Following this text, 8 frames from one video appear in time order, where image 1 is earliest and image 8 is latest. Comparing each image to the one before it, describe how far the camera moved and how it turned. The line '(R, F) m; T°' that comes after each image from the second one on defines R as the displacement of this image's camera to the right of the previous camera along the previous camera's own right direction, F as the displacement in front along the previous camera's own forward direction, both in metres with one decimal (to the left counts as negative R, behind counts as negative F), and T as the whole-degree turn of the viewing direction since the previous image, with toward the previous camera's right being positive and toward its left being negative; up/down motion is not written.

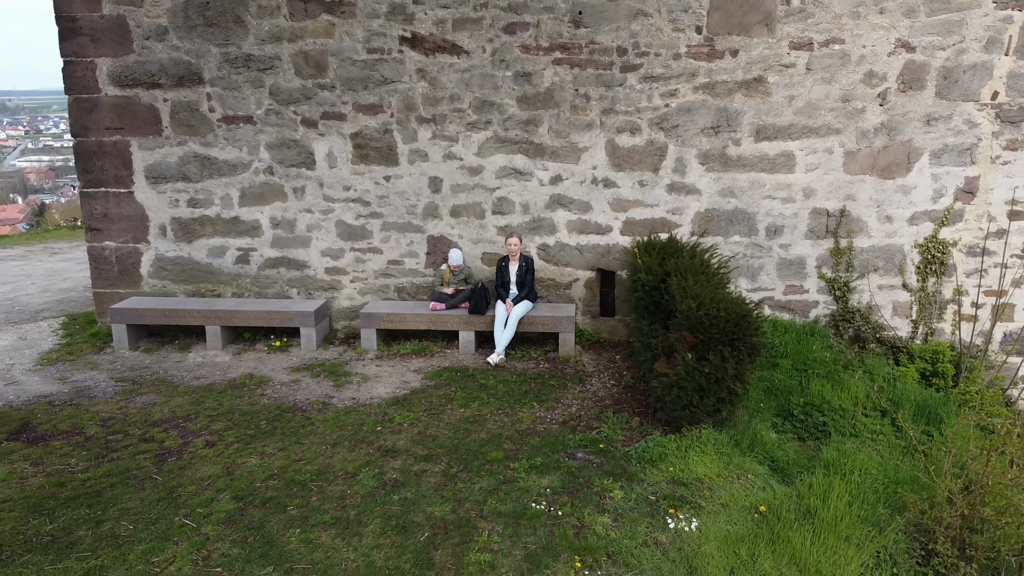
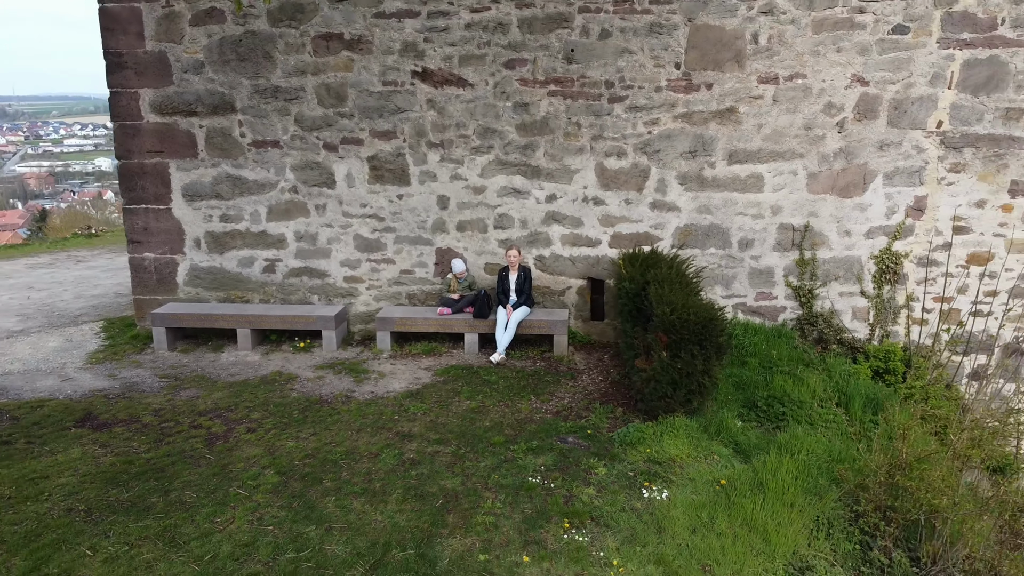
(0.0, -0.4) m; 0°
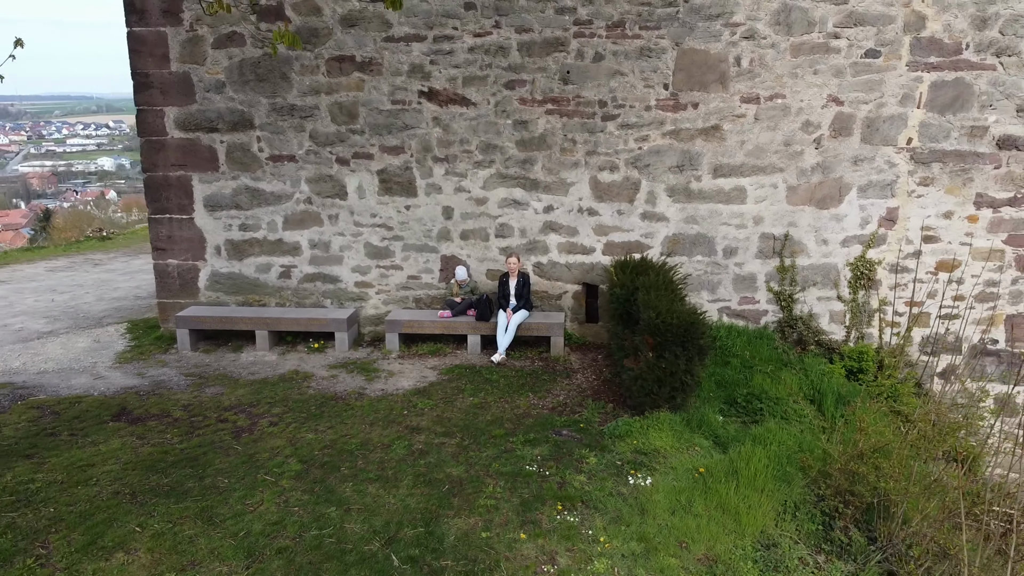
(0.0, -0.3) m; 0°
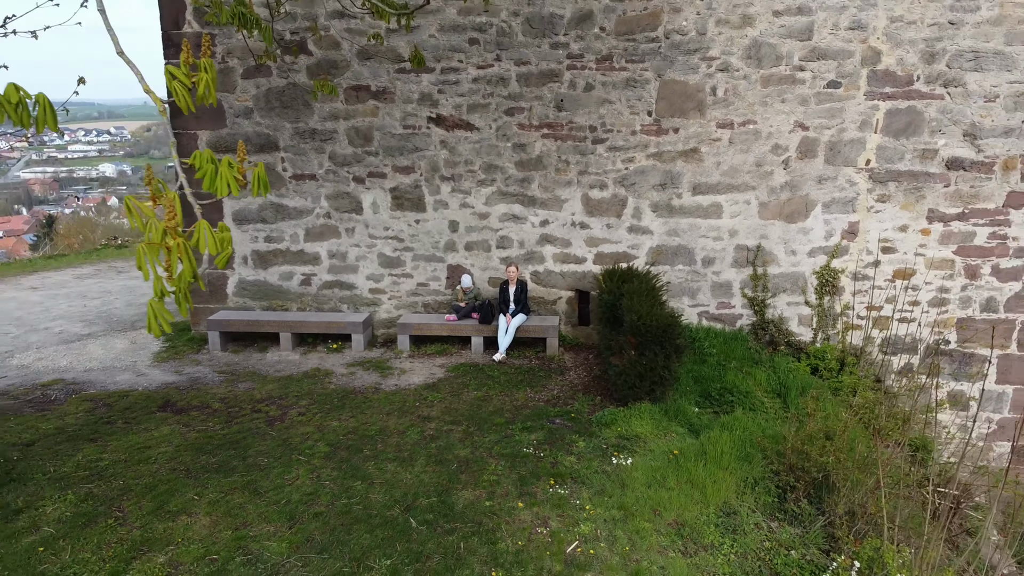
(0.0, -0.5) m; 0°
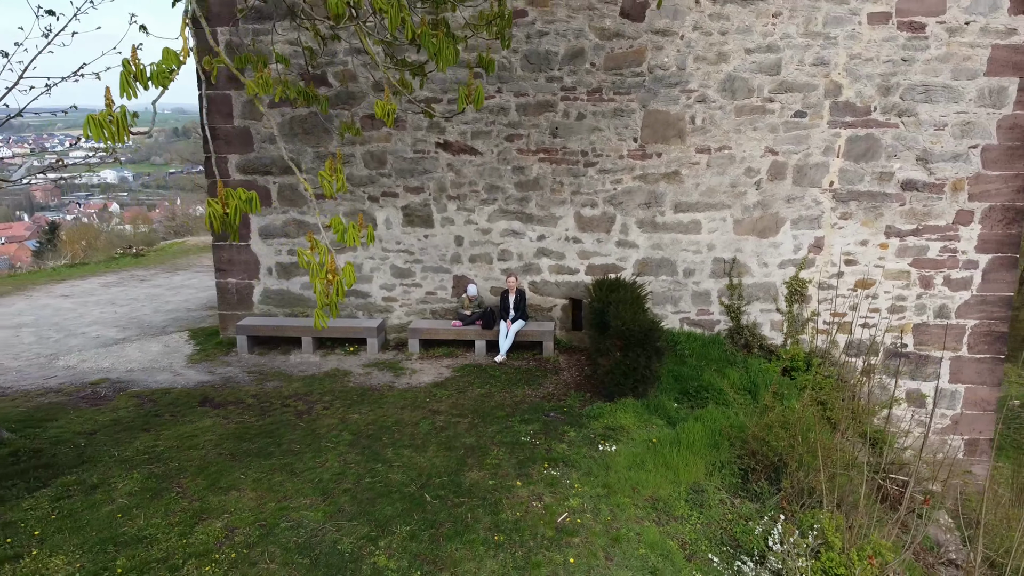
(0.0, -0.5) m; 0°
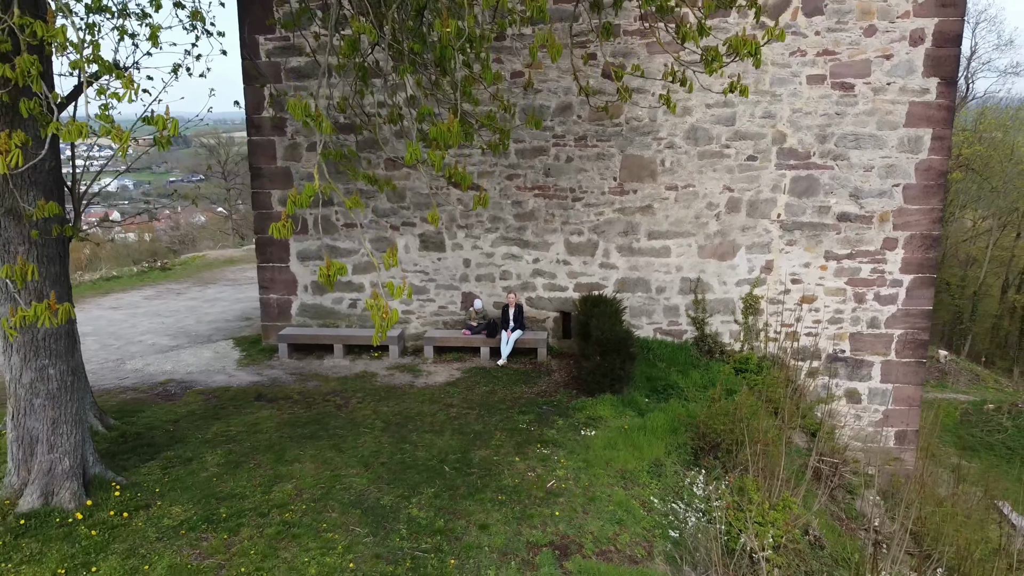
(0.0, -1.0) m; 0°
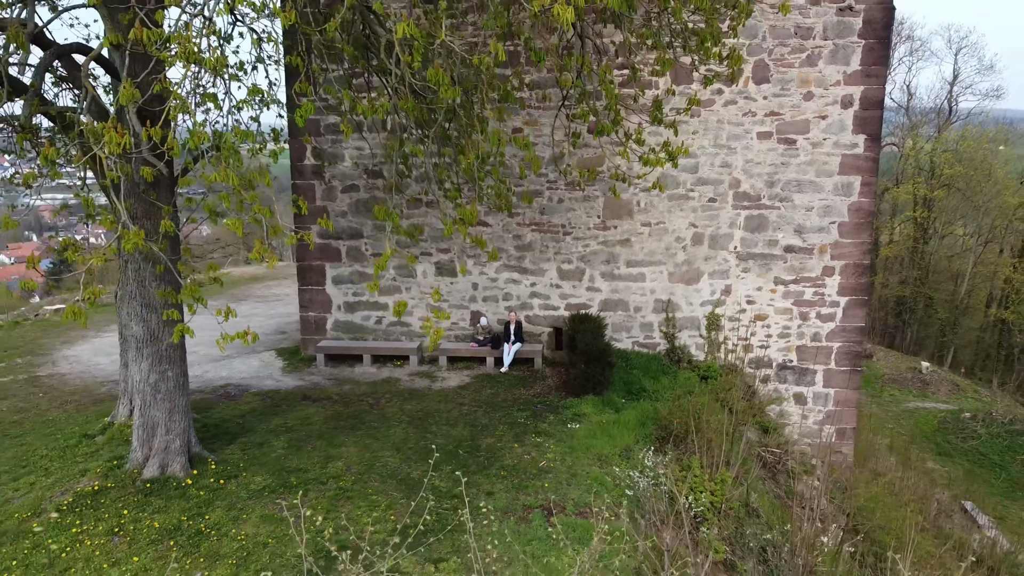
(0.0, -1.2) m; 0°
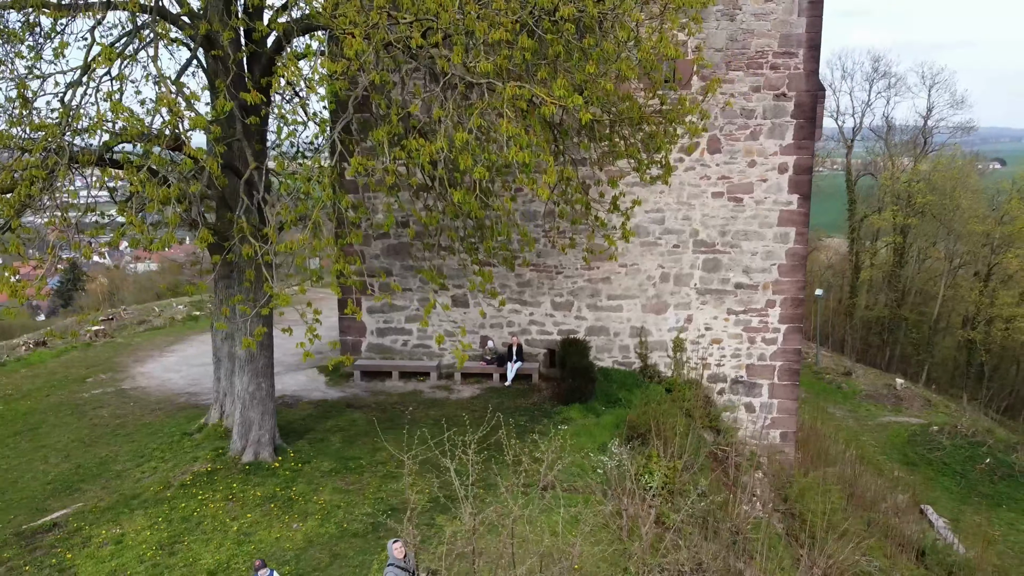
(0.0, -1.7) m; 0°
